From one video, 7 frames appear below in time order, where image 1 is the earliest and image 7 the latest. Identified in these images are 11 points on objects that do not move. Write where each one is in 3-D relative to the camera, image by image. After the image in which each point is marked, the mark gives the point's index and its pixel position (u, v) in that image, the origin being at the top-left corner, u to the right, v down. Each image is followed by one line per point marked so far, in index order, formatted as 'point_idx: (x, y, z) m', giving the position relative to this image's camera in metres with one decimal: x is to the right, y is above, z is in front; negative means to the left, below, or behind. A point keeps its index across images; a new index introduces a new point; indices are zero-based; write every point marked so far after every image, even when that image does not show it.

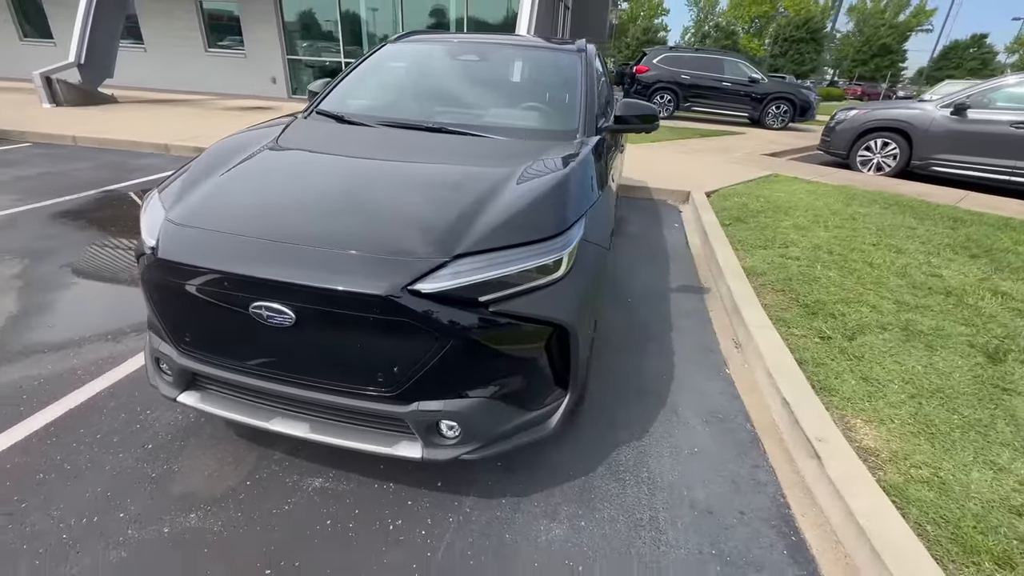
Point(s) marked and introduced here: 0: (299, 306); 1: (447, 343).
0: (-0.8, -0.1, +1.7) m
1: (-0.3, -0.2, +1.7) m
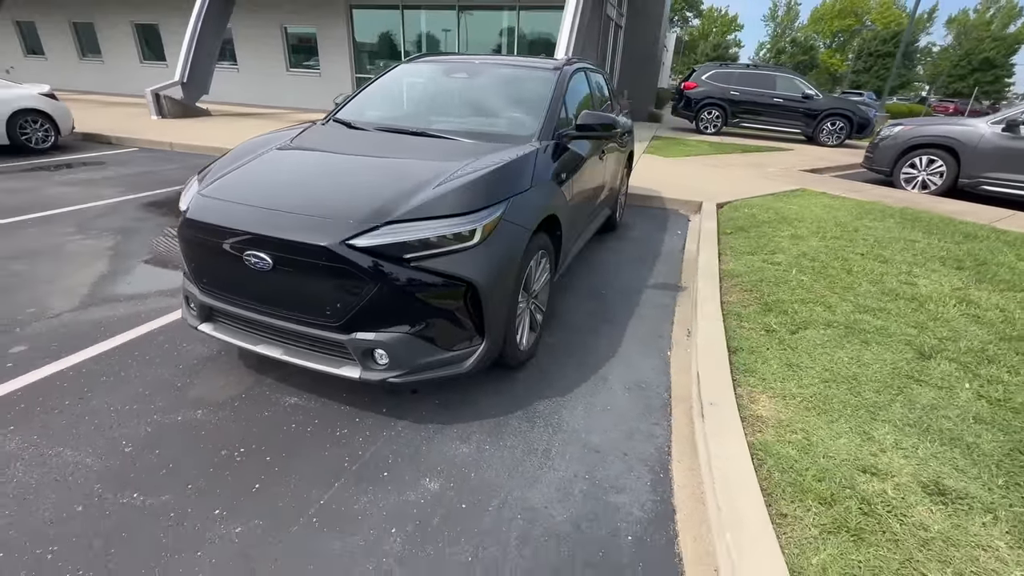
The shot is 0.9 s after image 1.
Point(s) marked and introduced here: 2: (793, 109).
0: (-1.2, +0.2, +2.3) m
1: (-0.7, 0.0, +2.3) m
2: (+8.9, +5.7, +14.8) m
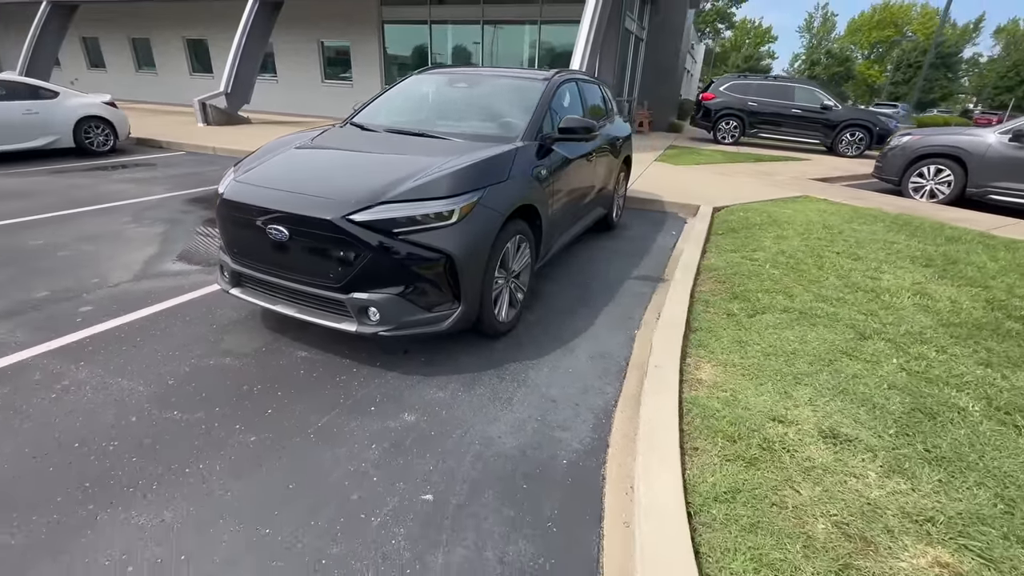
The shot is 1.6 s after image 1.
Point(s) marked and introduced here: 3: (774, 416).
0: (-1.4, +0.4, +2.9) m
1: (-0.9, +0.2, +2.8) m
2: (+9.5, +5.4, +14.8) m
3: (+1.4, -0.7, +2.5) m
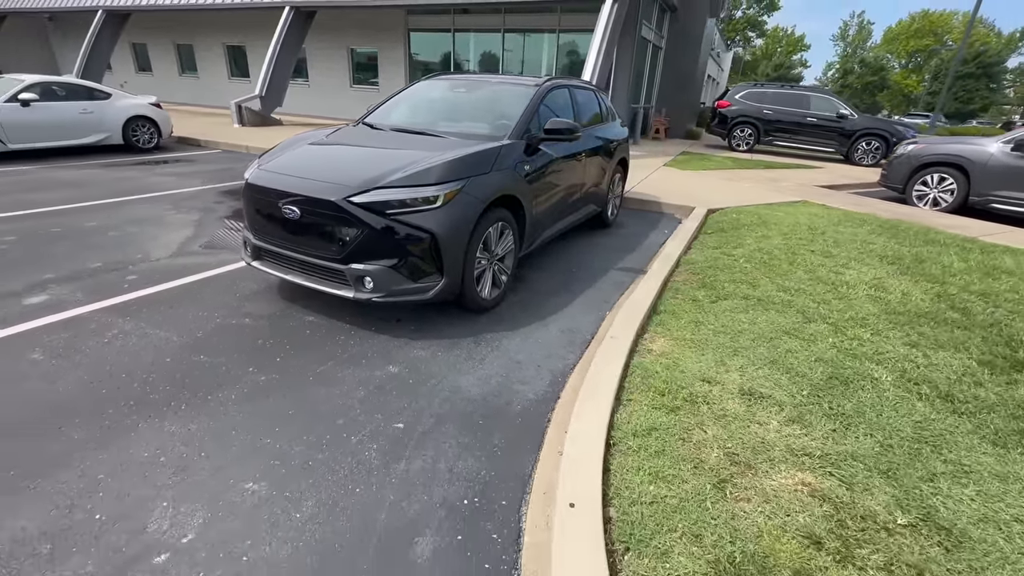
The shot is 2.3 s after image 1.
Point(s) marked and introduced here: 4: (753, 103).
0: (-1.5, +0.6, +3.4) m
1: (-1.0, +0.4, +3.3) m
2: (+10.0, +5.1, +14.9) m
3: (+1.2, -0.6, +2.9) m
4: (+8.1, +6.2, +15.7) m
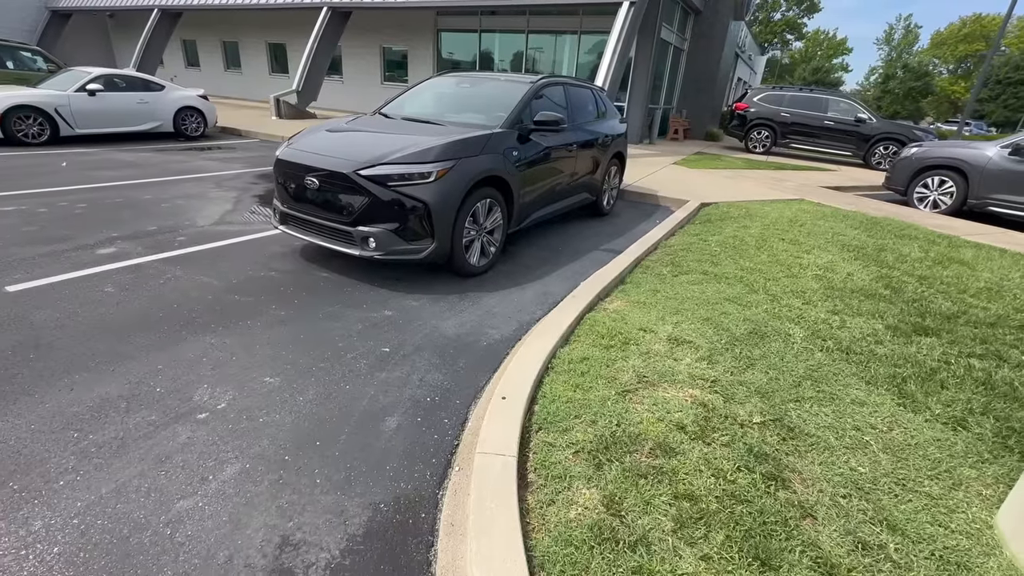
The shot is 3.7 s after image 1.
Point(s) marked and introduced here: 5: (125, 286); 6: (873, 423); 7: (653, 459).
0: (-1.7, +1.0, +4.1) m
1: (-1.2, +0.7, +3.9) m
2: (+10.6, +5.0, +14.9) m
3: (+1.0, -0.3, +3.5) m
4: (+8.8, +6.2, +15.8) m
5: (-3.2, 0.0, +3.9) m
6: (+1.9, -0.7, +2.5) m
7: (+0.7, -0.8, +2.2) m
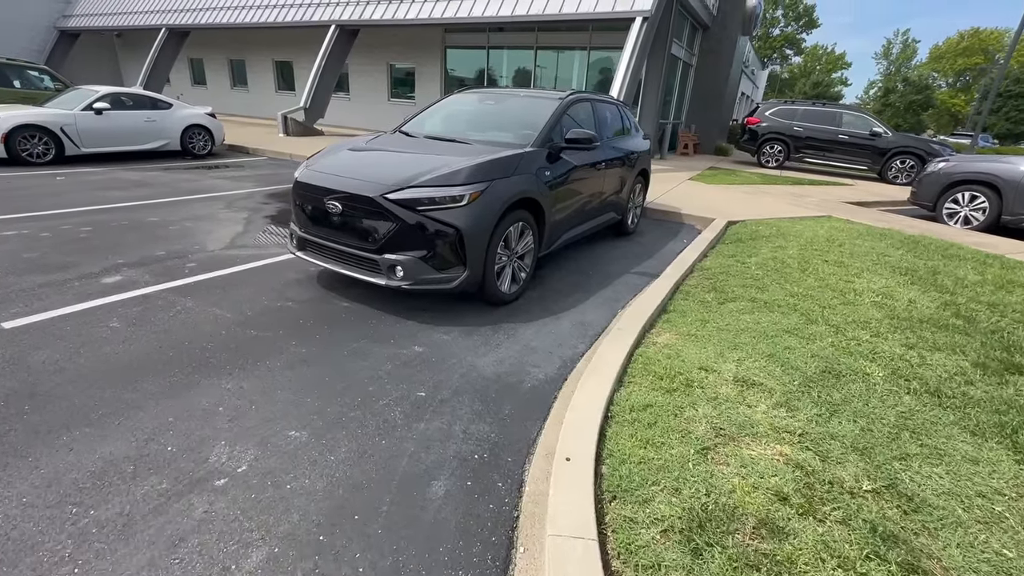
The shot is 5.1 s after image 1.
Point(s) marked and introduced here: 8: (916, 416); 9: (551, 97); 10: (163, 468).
0: (-1.4, +0.7, +3.8) m
1: (-0.9, +0.5, +3.6) m
2: (+11.0, +4.5, +14.7) m
3: (+1.3, -0.5, +3.2) m
4: (+9.1, +5.7, +15.7) m
5: (-2.9, -0.3, +3.6) m
6: (+2.3, -0.9, +2.2) m
7: (+1.0, -1.0, +1.8) m
8: (+2.3, -0.7, +2.7) m
9: (+0.5, +2.2, +5.4) m
10: (-1.7, -0.9, +2.2) m
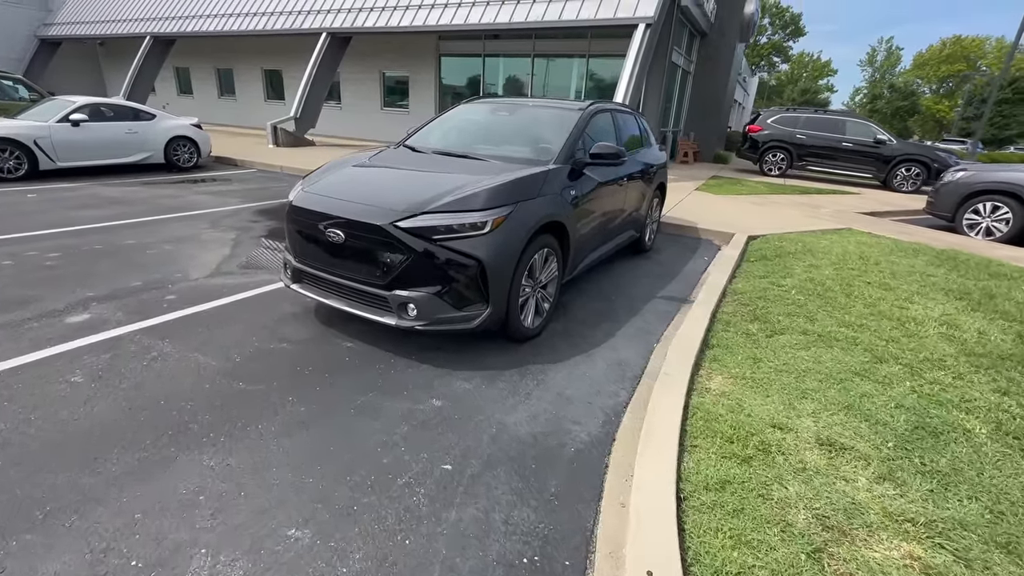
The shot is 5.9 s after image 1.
0: (-1.2, +0.4, +3.3) m
1: (-0.7, +0.2, +3.2) m
2: (+10.9, +4.2, +14.5) m
3: (+1.5, -0.8, +2.7) m
4: (+9.1, +5.3, +15.4) m
5: (-2.7, -0.6, +3.0) m
6: (+2.5, -1.2, +1.7) m
7: (+1.2, -1.2, +1.3) m
8: (+2.6, -1.0, +2.2) m
9: (+0.6, +1.9, +5.0) m
10: (-1.4, -1.1, +1.7) m
